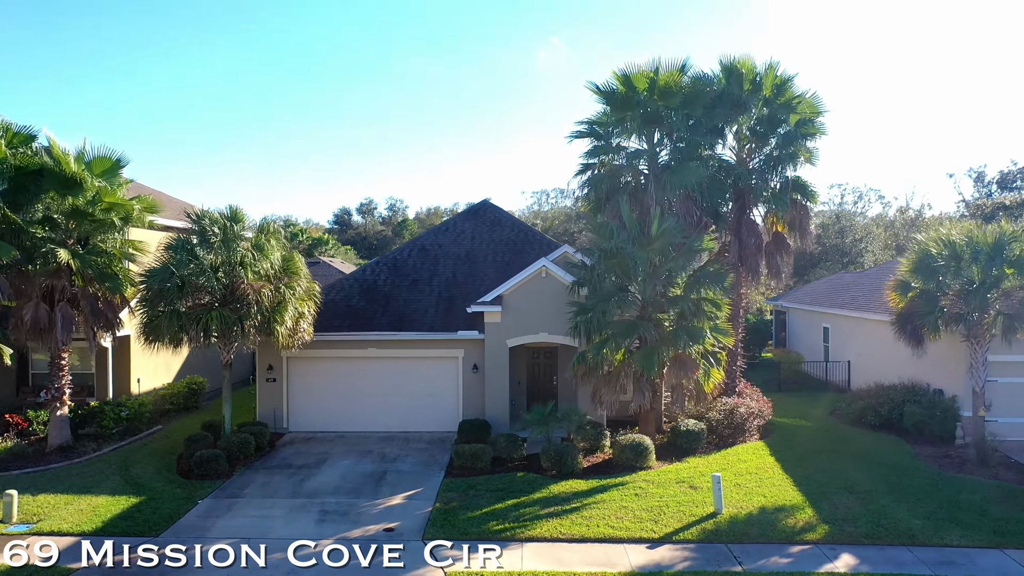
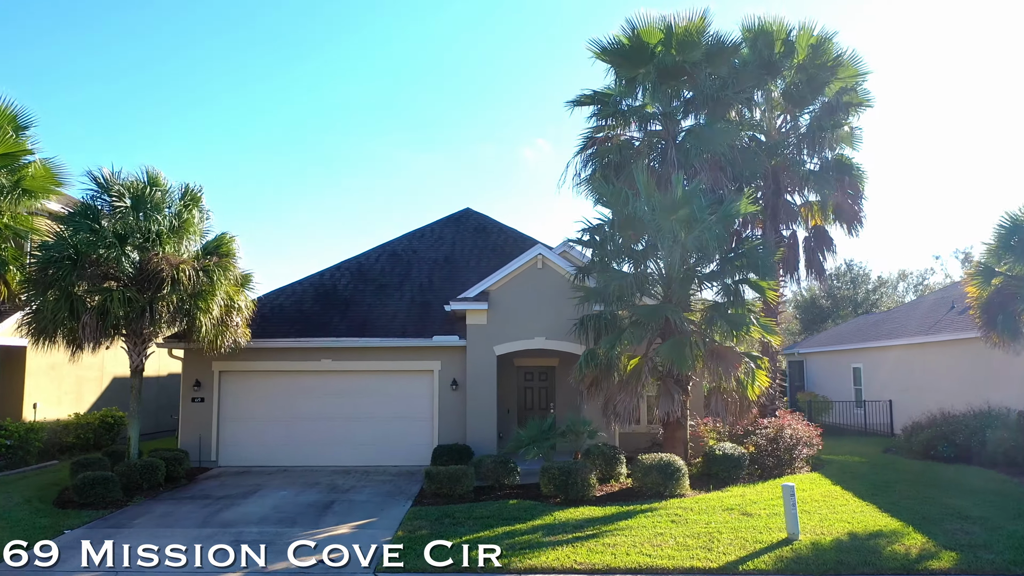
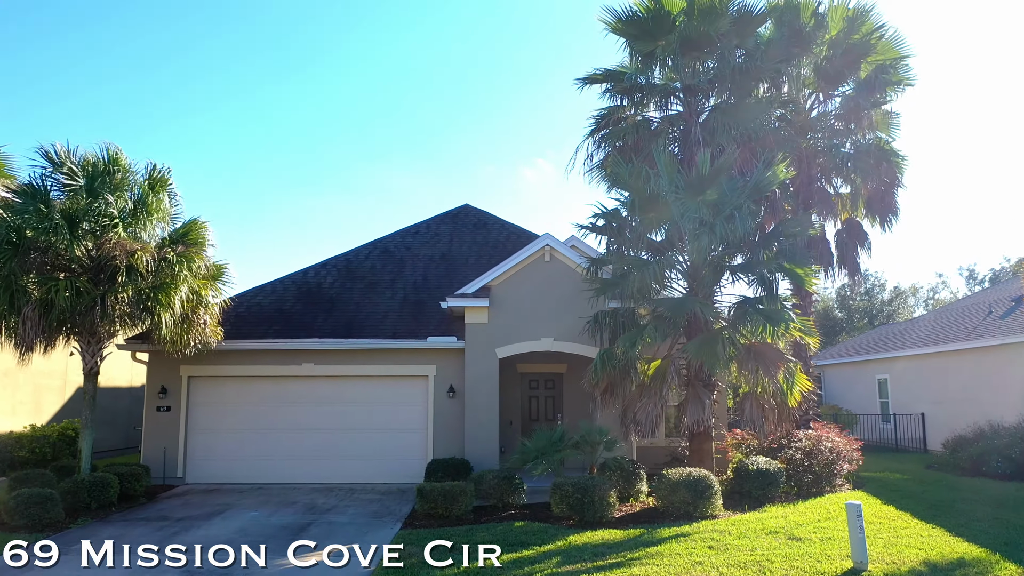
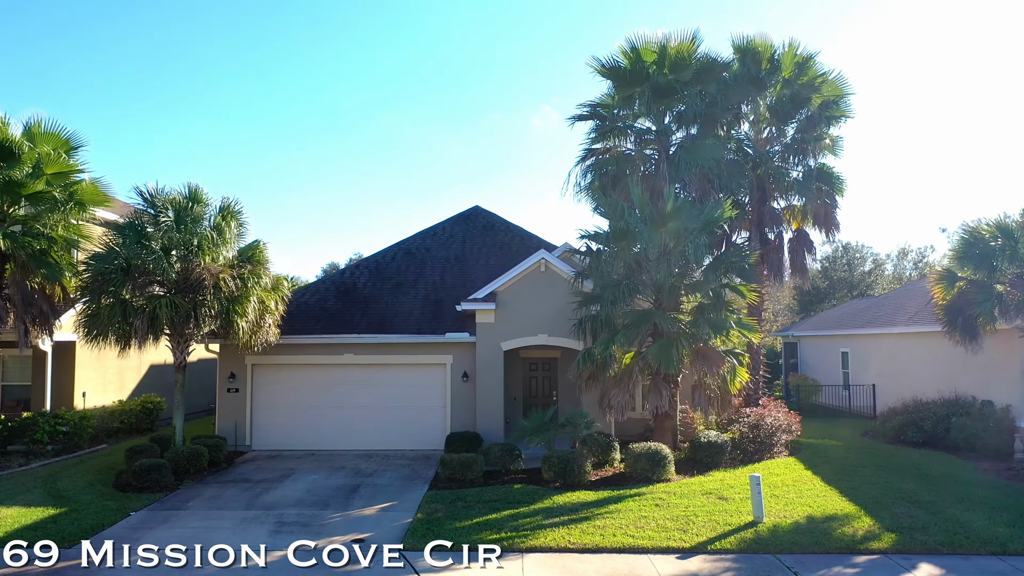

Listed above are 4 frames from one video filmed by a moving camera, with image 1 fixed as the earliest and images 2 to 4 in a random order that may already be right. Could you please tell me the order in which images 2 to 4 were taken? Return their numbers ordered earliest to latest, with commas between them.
4, 2, 3
